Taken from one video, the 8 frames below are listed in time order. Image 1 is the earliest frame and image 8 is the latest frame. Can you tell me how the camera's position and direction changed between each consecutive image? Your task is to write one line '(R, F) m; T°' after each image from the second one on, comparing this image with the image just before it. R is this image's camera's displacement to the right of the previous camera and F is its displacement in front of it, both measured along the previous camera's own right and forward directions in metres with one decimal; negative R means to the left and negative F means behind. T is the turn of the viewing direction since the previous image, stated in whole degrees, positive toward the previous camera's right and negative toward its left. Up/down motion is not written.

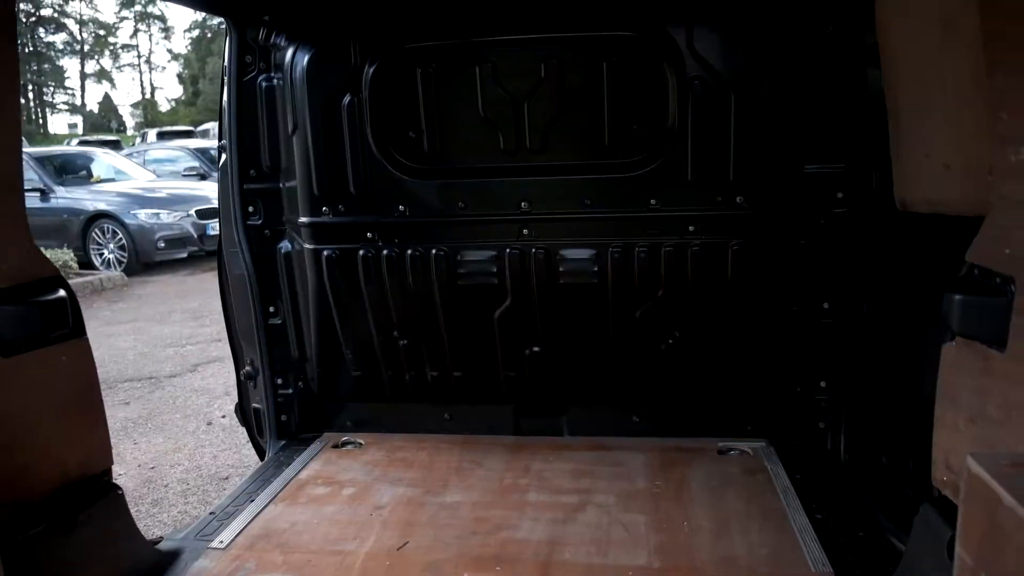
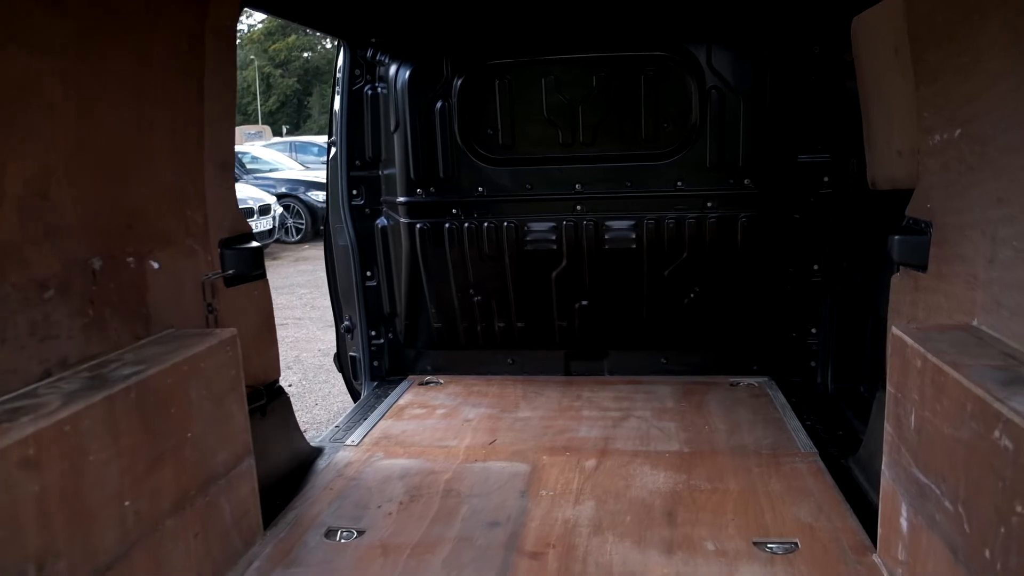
(-0.2, -0.7) m; 0°
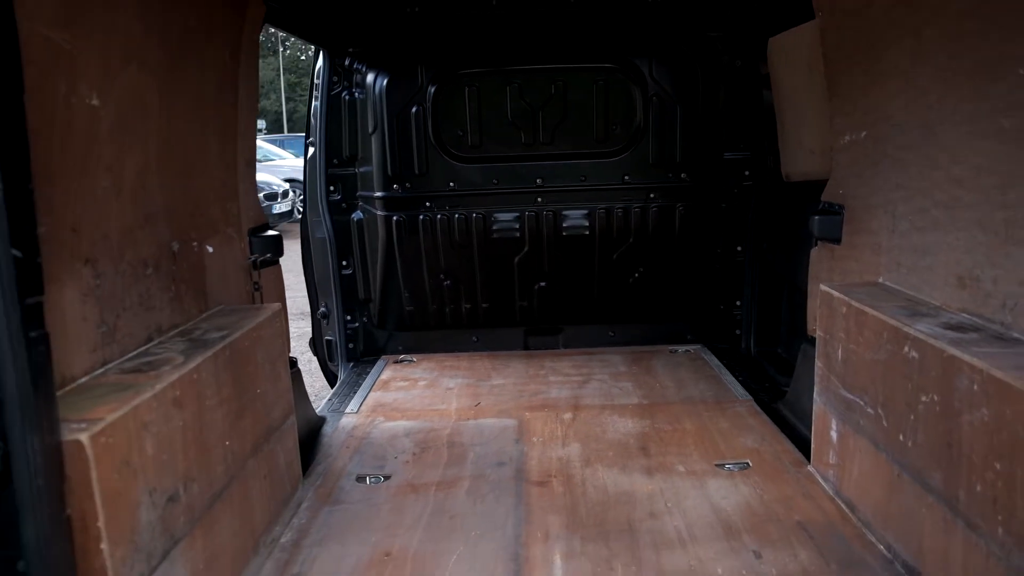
(-0.3, -0.4) m; +7°
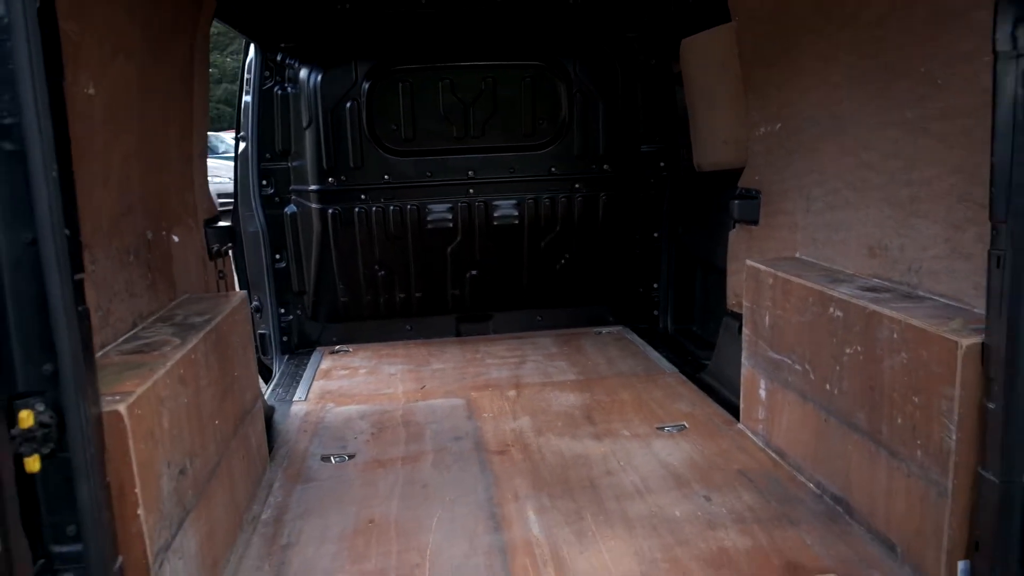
(-0.2, -0.2) m; +8°
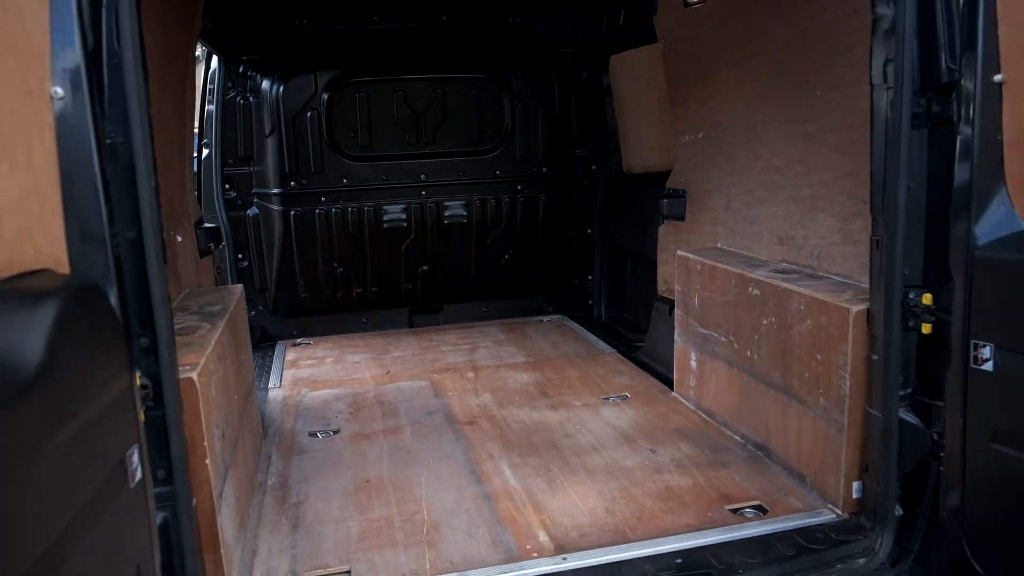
(-0.2, -0.4) m; +6°
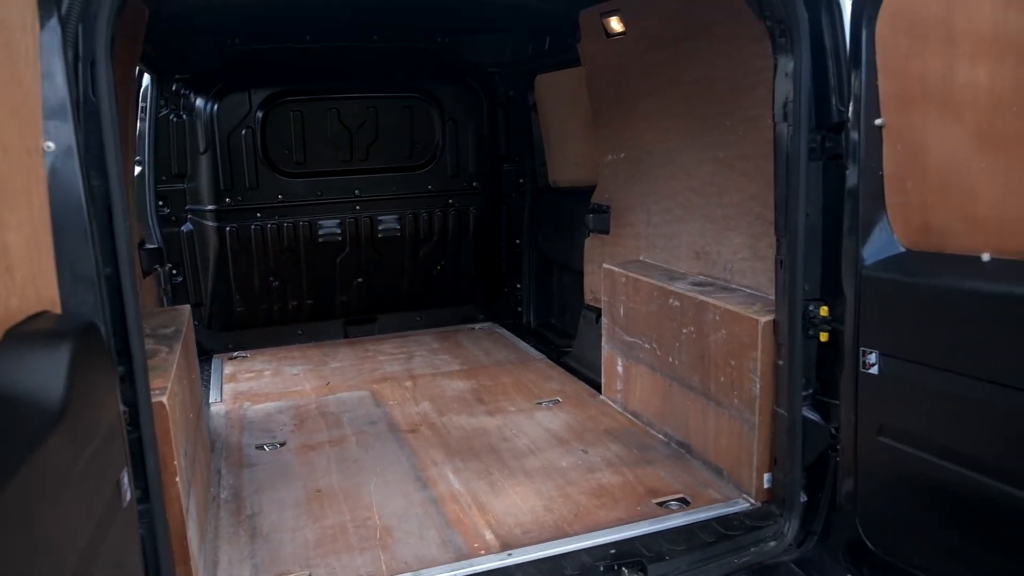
(-0.1, -0.2) m; +6°
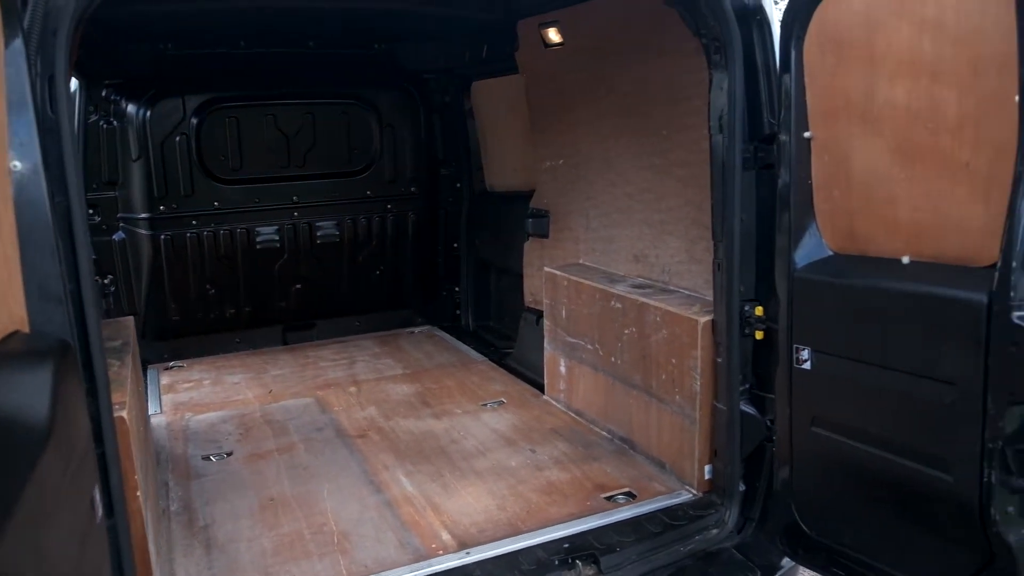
(-0.1, -0.1) m; +5°
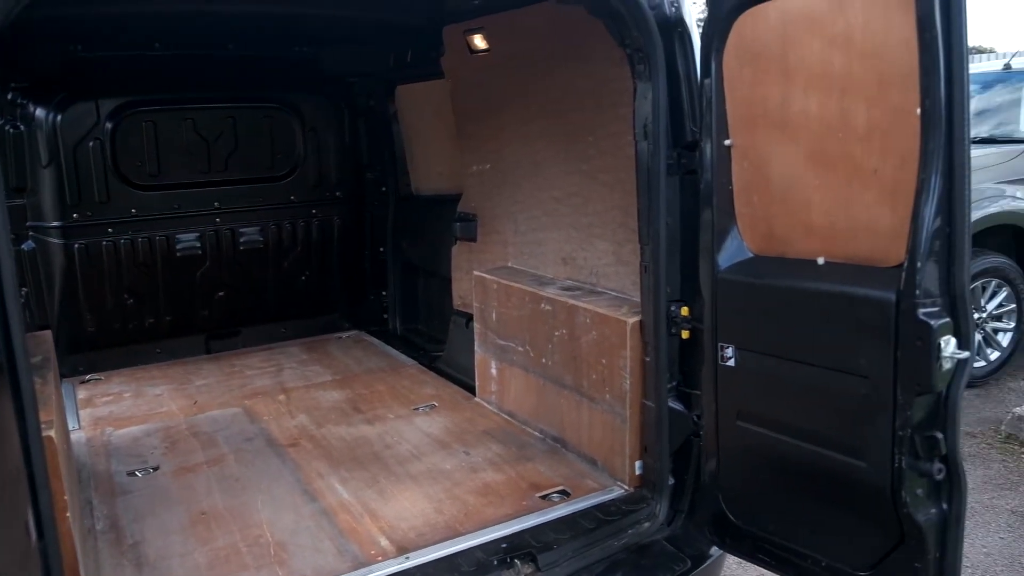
(0.0, 0.0) m; +5°
